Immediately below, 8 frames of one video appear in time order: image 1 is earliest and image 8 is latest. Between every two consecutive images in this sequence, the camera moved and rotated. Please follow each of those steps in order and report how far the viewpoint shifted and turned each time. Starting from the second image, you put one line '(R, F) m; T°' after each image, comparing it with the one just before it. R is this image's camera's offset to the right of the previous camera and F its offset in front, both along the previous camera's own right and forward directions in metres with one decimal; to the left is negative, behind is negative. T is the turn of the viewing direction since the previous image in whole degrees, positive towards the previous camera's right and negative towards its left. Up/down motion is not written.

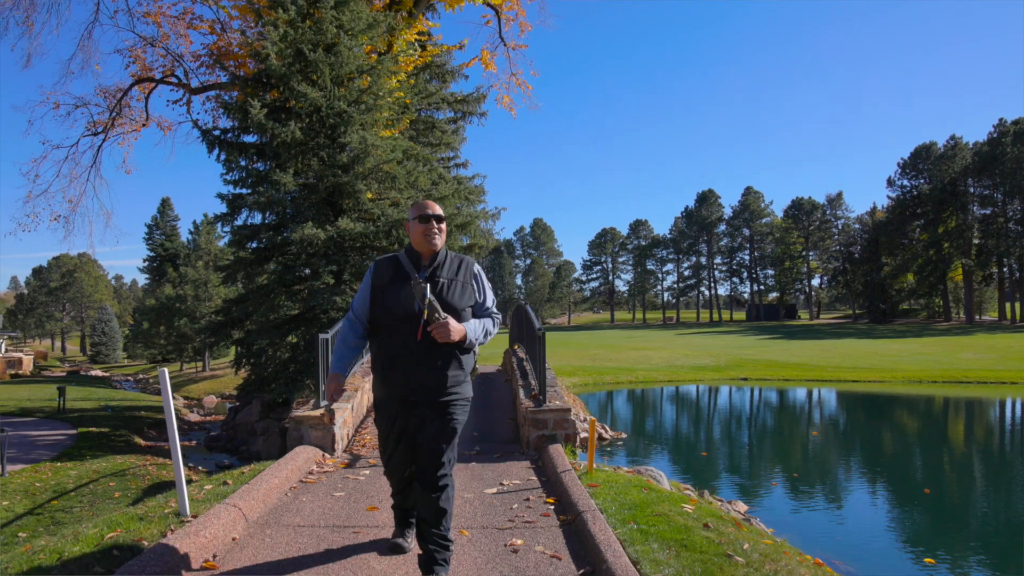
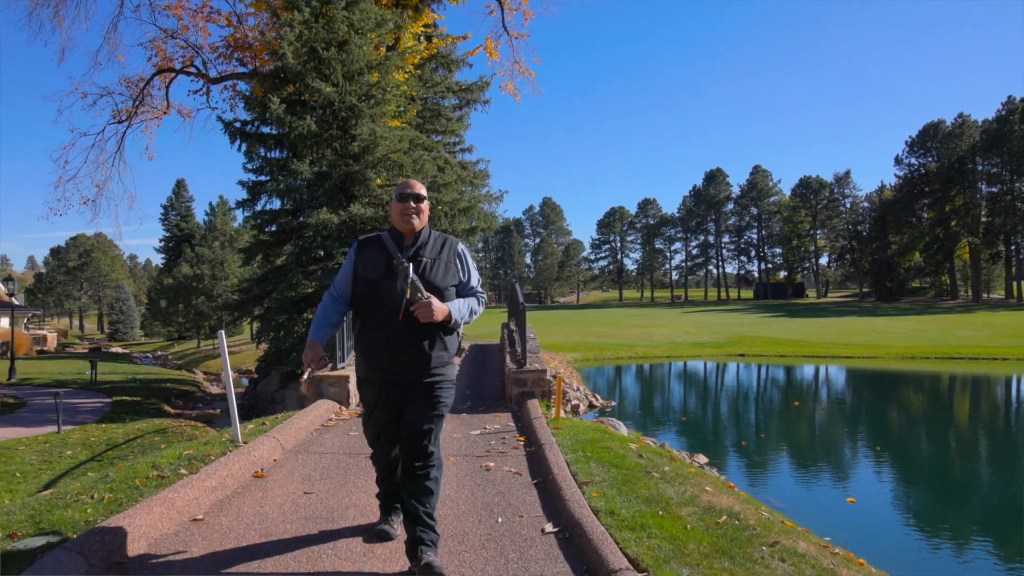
(+0.3, -1.0) m; -1°
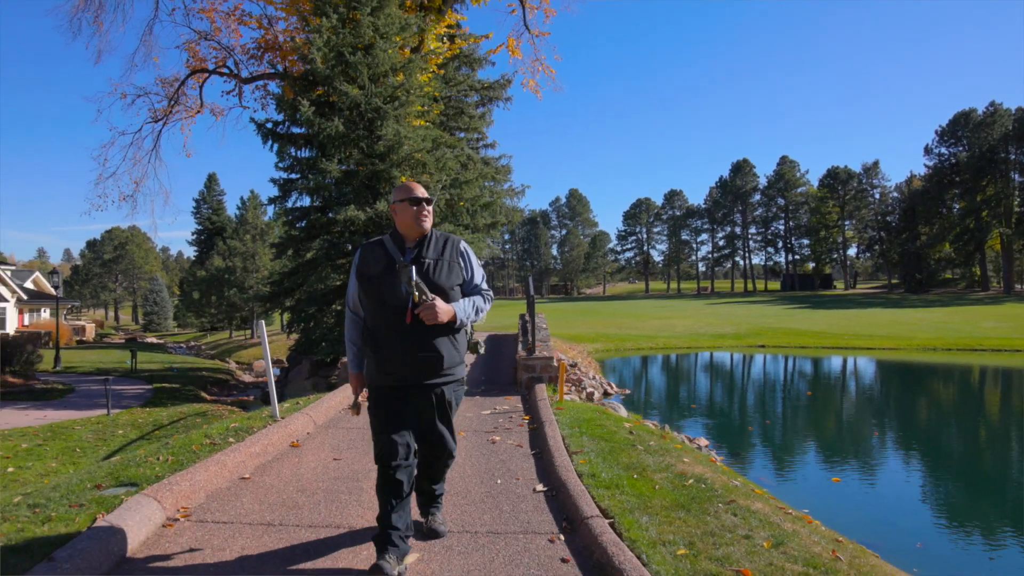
(+0.2, -0.6) m; -2°
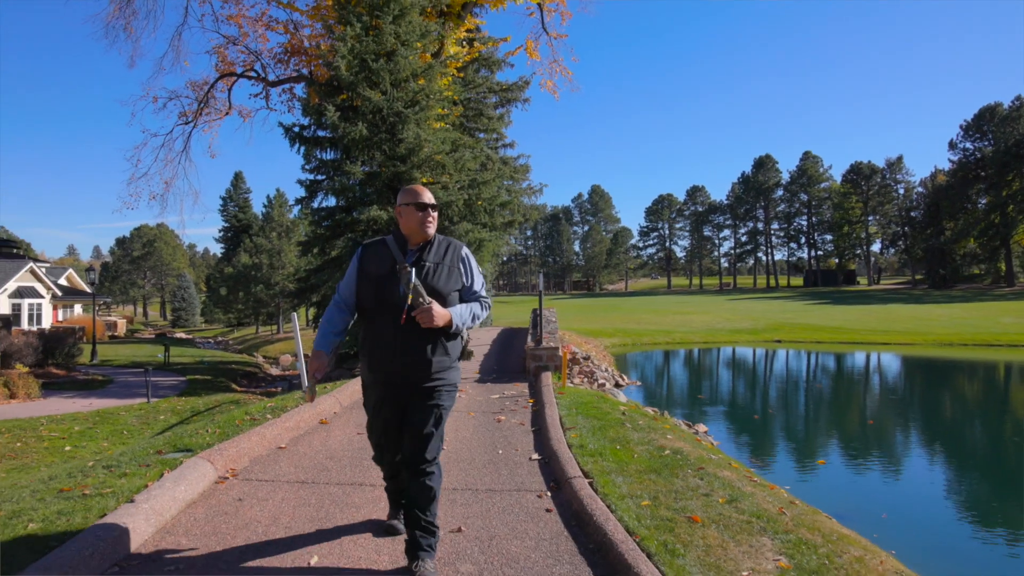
(+0.2, -0.6) m; -2°
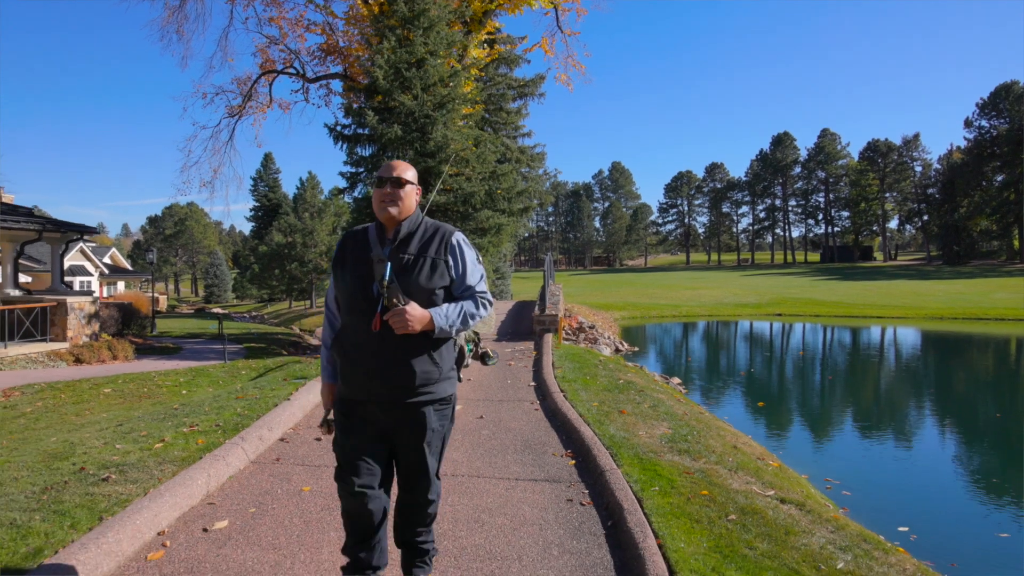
(+0.2, -2.2) m; -2°
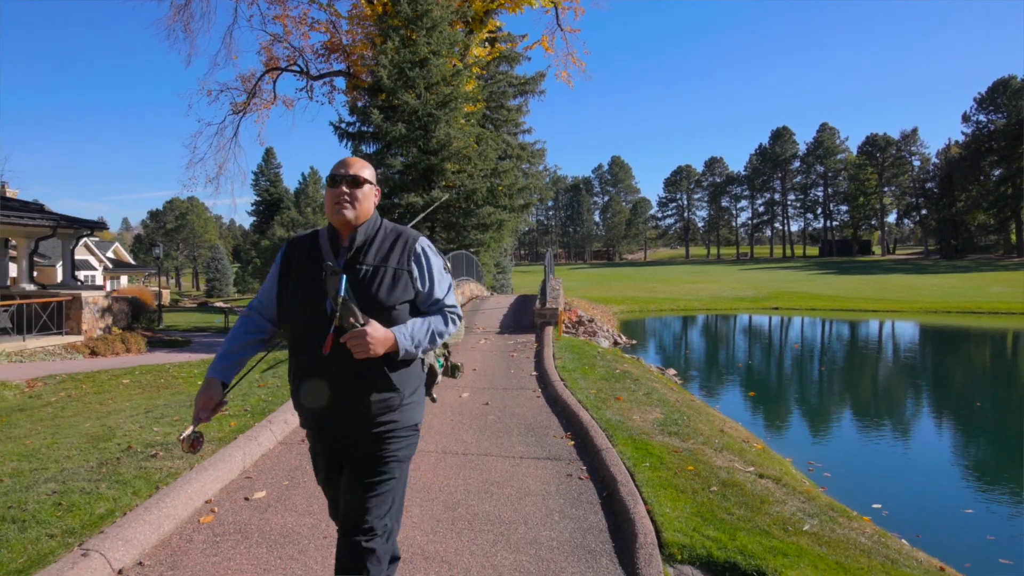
(0.0, -0.4) m; 0°
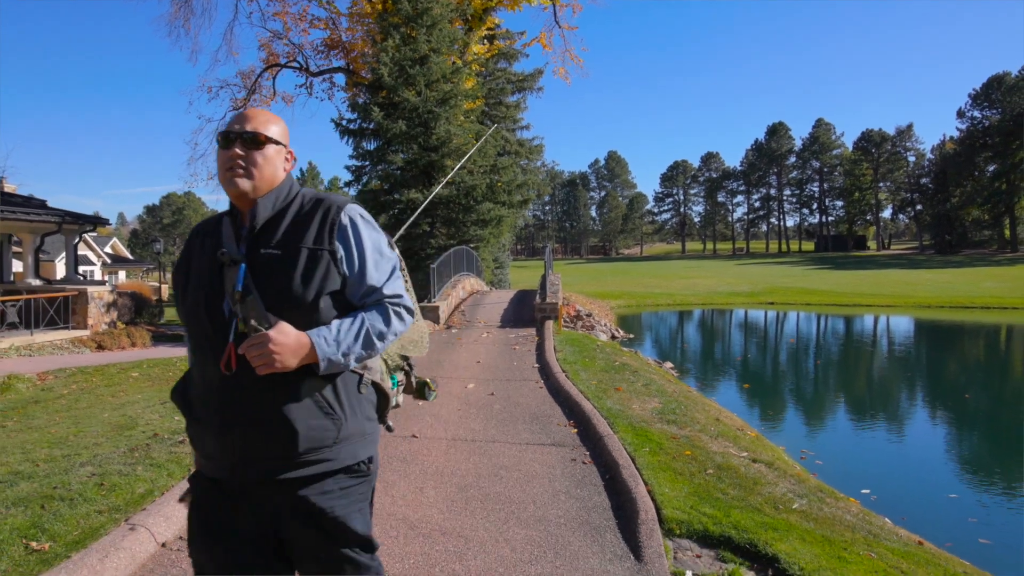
(-0.1, -0.2) m; 0°
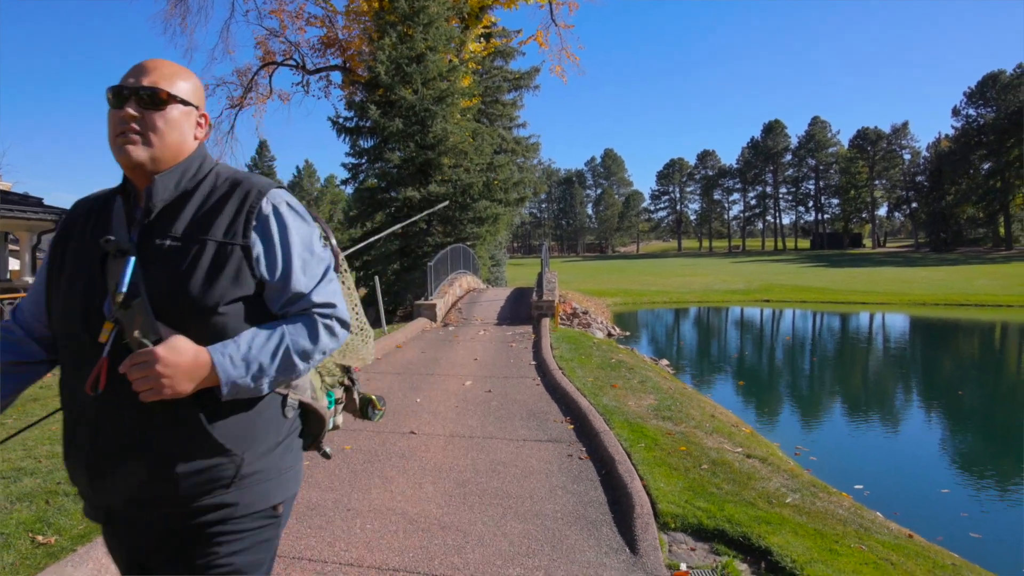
(0.0, 0.0) m; 0°
